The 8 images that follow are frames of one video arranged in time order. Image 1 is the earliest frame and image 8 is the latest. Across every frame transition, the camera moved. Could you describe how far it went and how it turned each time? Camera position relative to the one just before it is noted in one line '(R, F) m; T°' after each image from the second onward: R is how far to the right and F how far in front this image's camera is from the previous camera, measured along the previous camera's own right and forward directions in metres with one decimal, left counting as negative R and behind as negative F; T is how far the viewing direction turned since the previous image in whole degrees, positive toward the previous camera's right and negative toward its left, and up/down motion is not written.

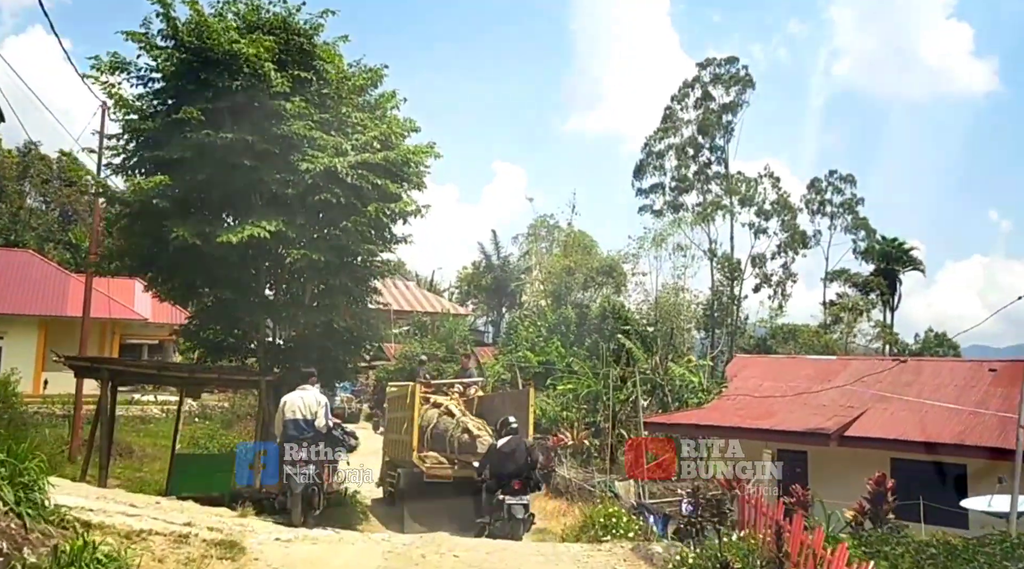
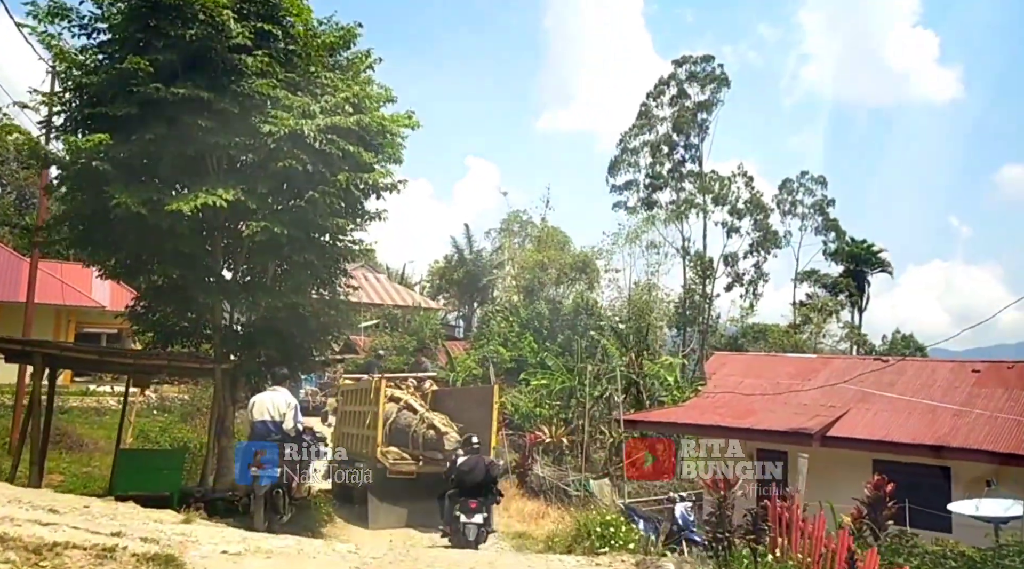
(-0.1, +0.5) m; +2°
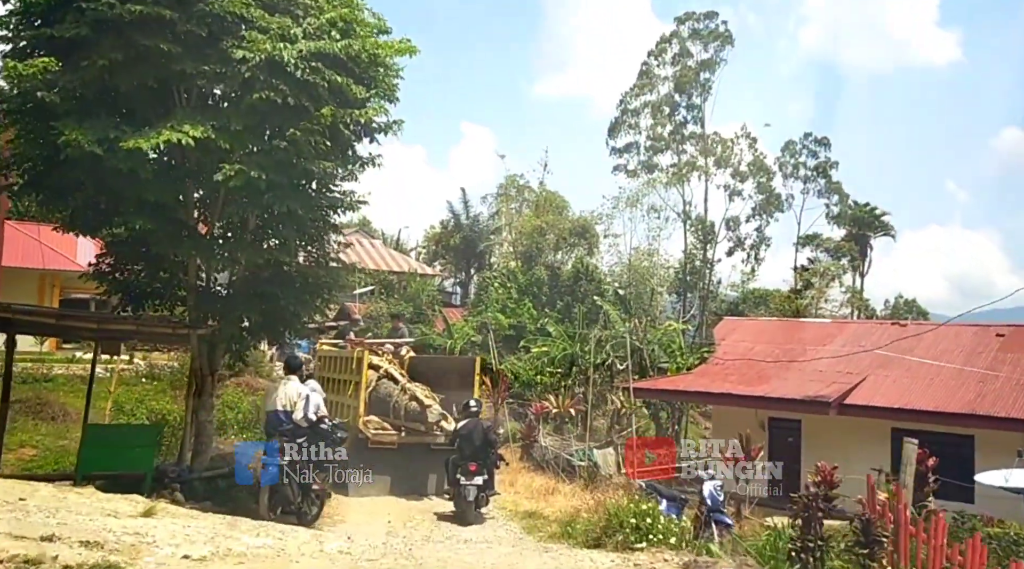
(-0.1, +0.6) m; 0°
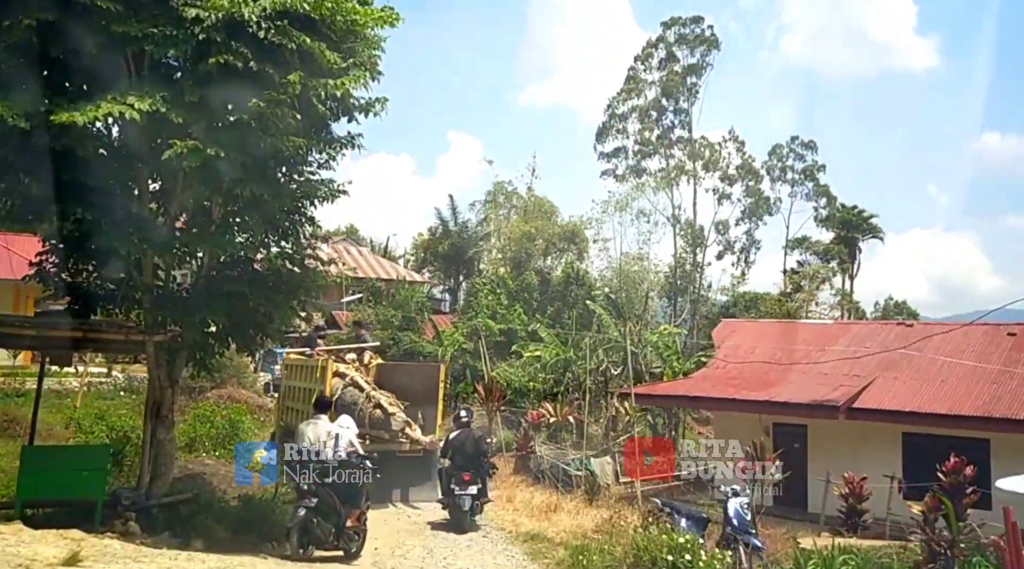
(-0.1, +0.6) m; +1°
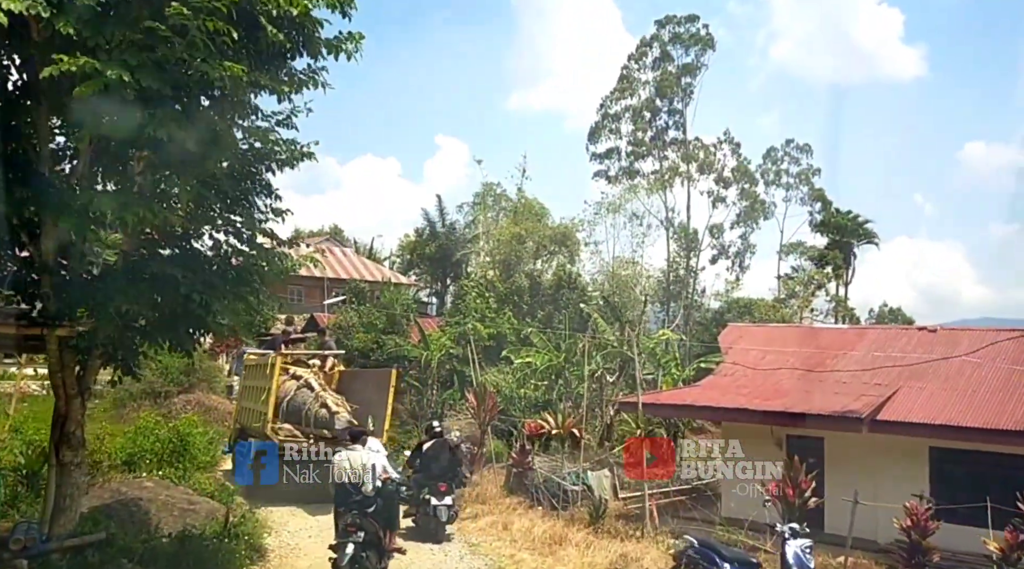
(-0.1, +1.0) m; +1°
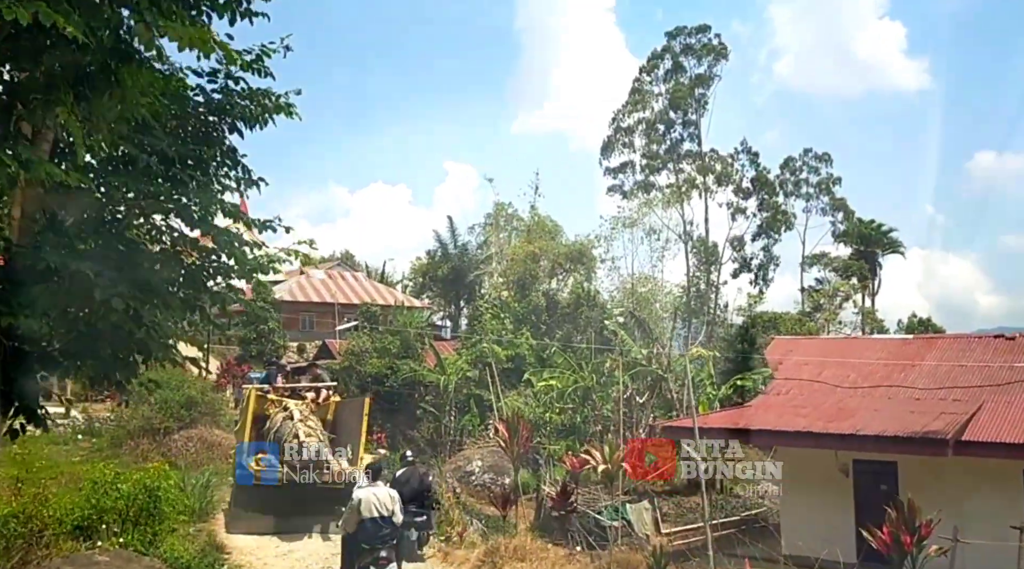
(-0.2, +1.2) m; -1°
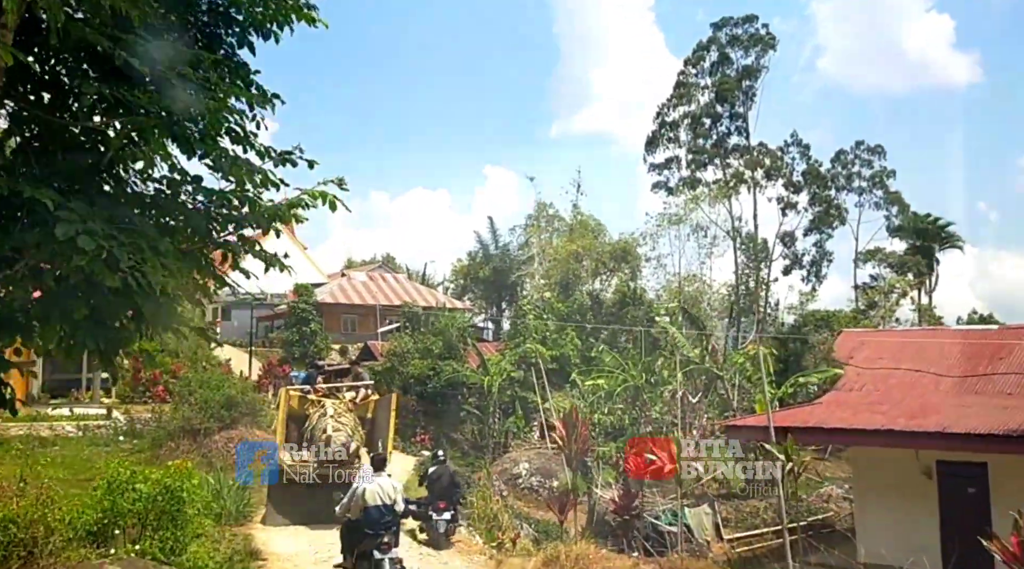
(0.0, +0.8) m; -3°
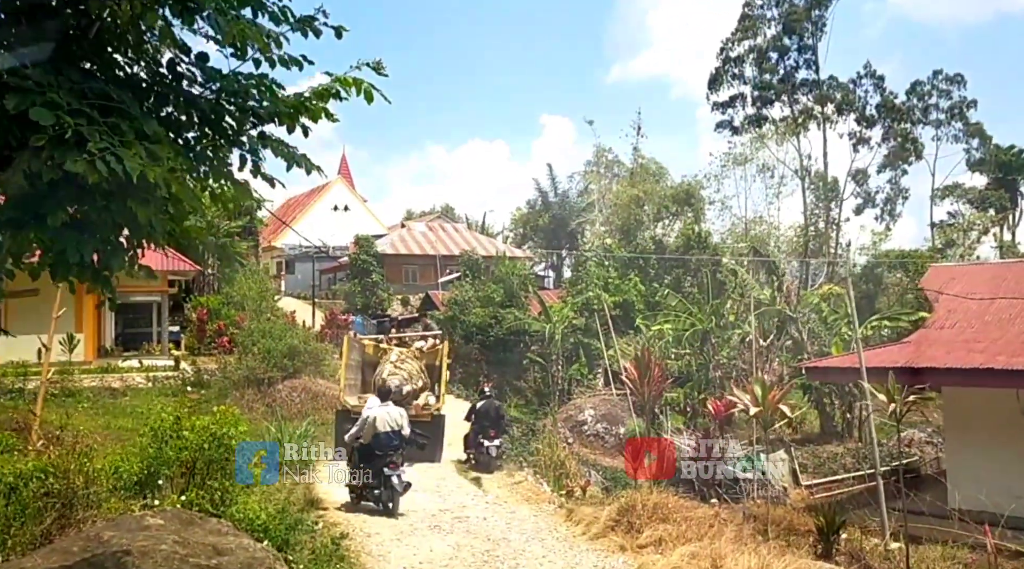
(0.0, +0.6) m; -4°
